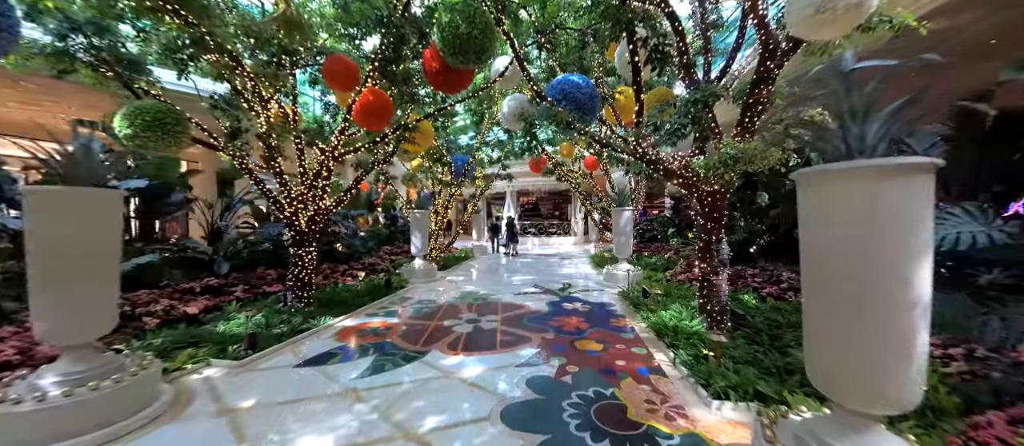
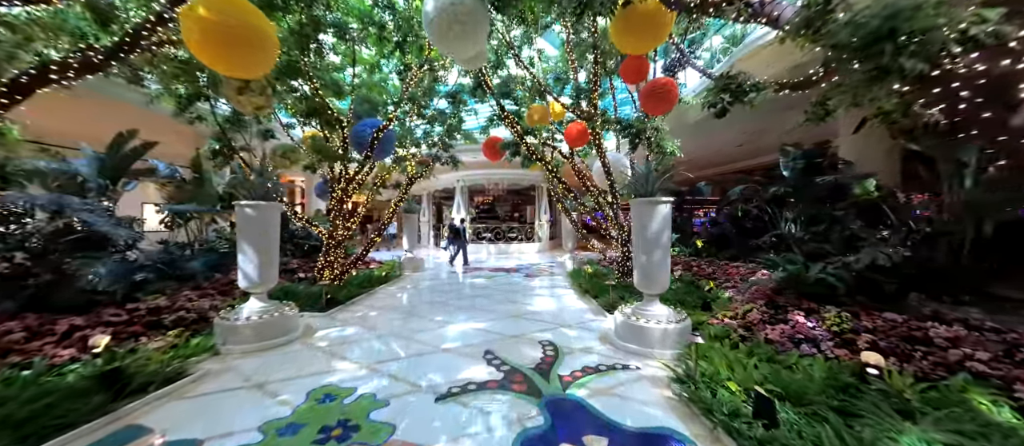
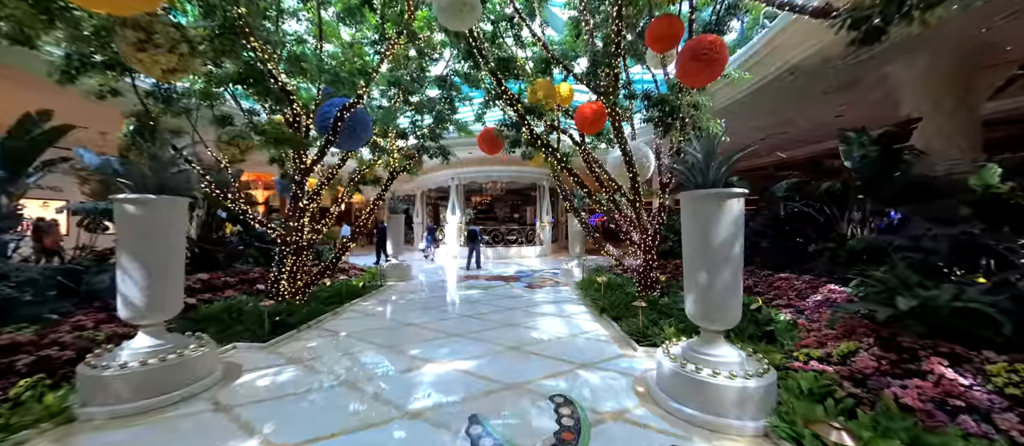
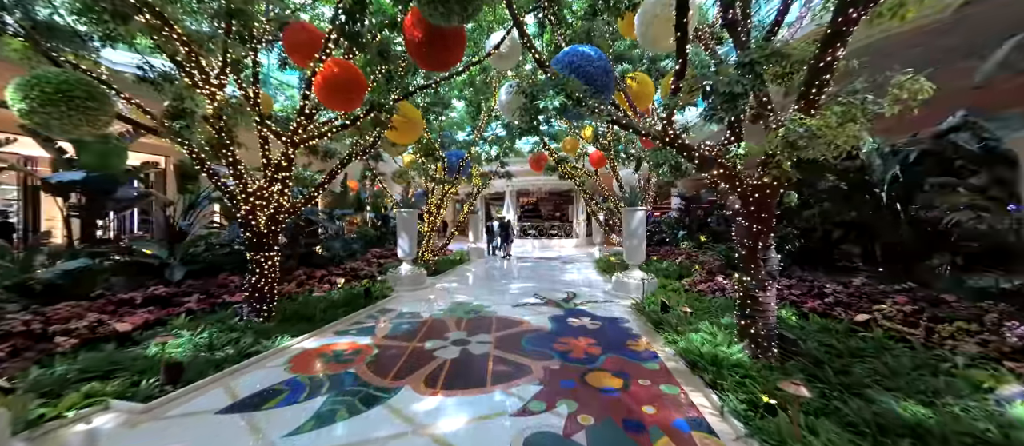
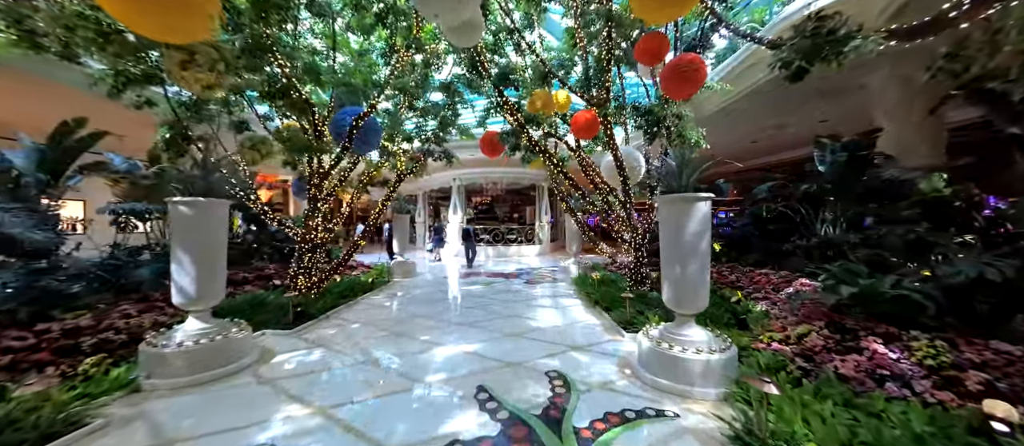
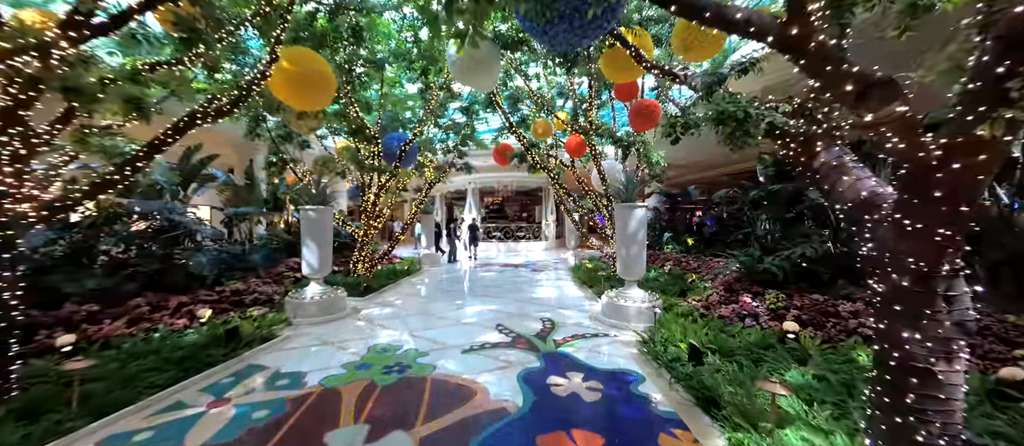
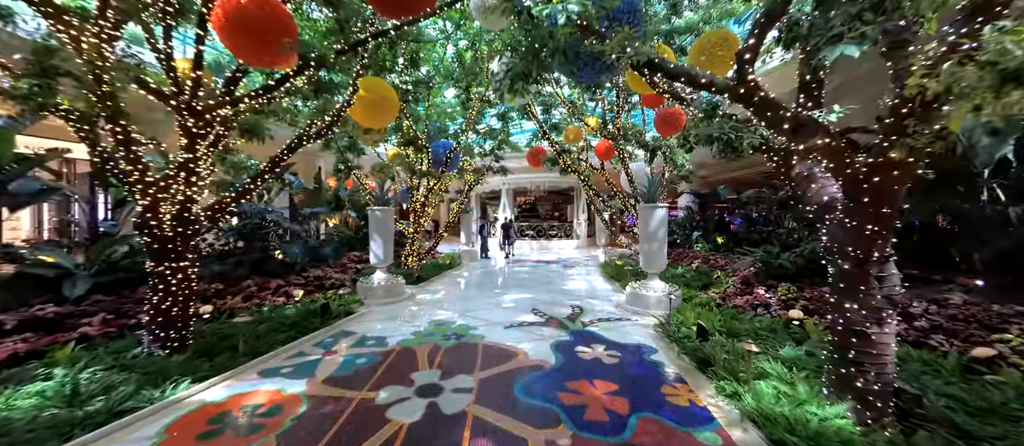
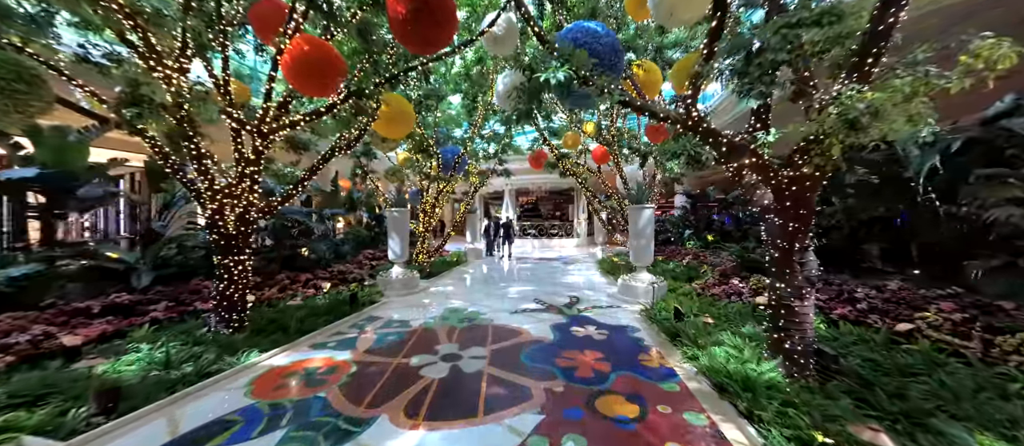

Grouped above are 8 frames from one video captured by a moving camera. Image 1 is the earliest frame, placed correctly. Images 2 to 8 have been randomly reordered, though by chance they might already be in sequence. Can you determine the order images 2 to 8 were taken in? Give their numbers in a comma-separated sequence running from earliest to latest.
4, 8, 7, 6, 2, 5, 3
